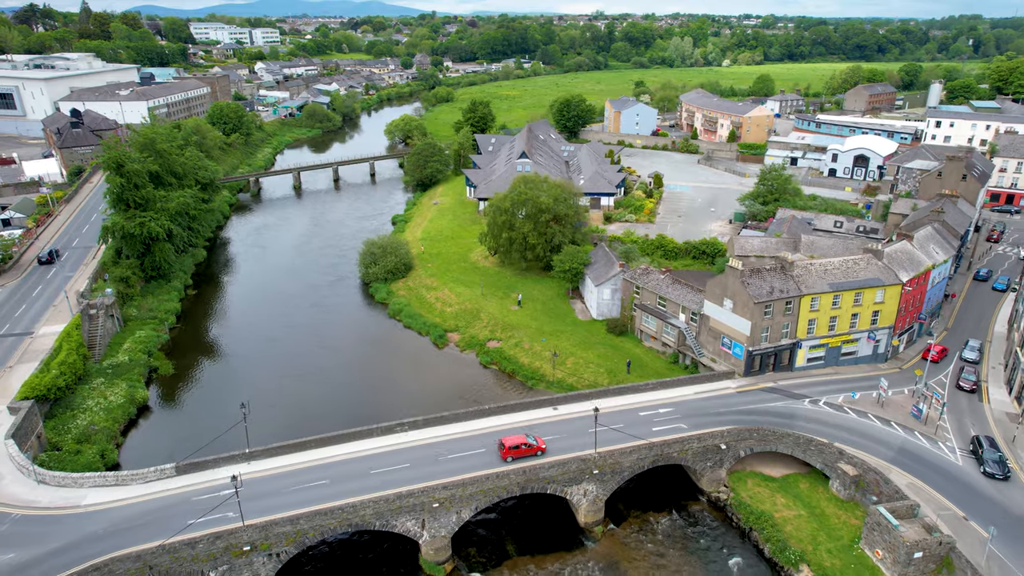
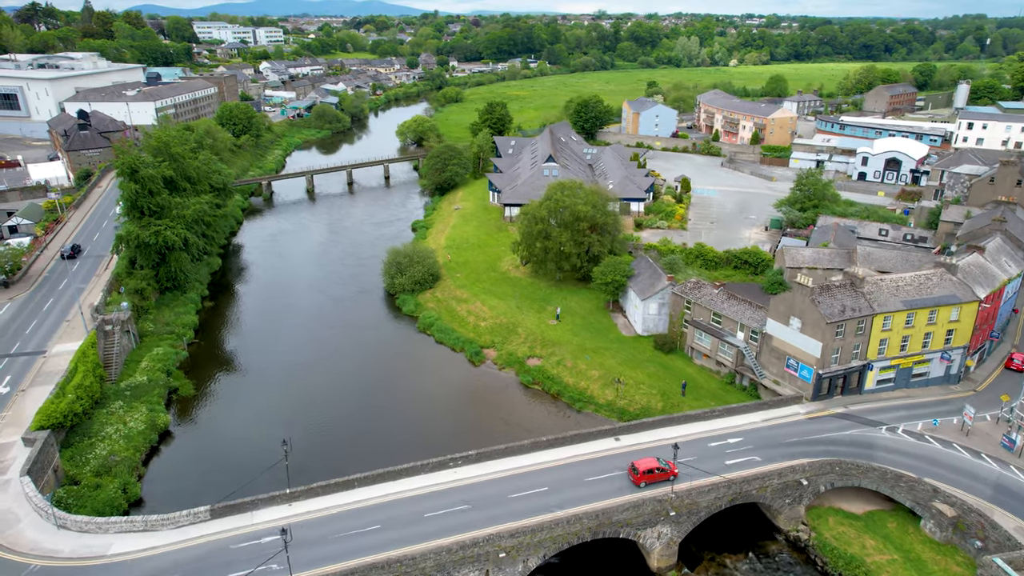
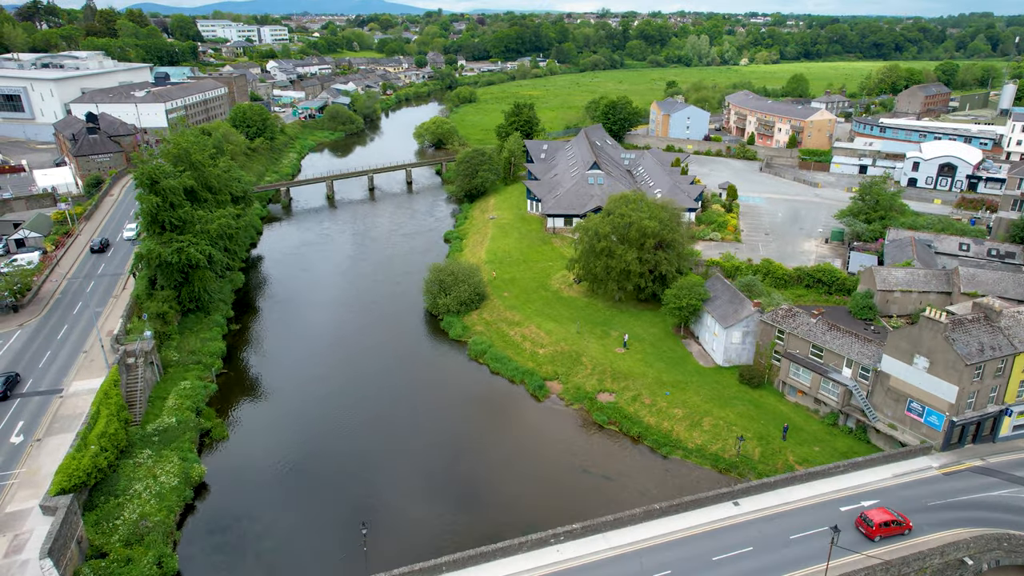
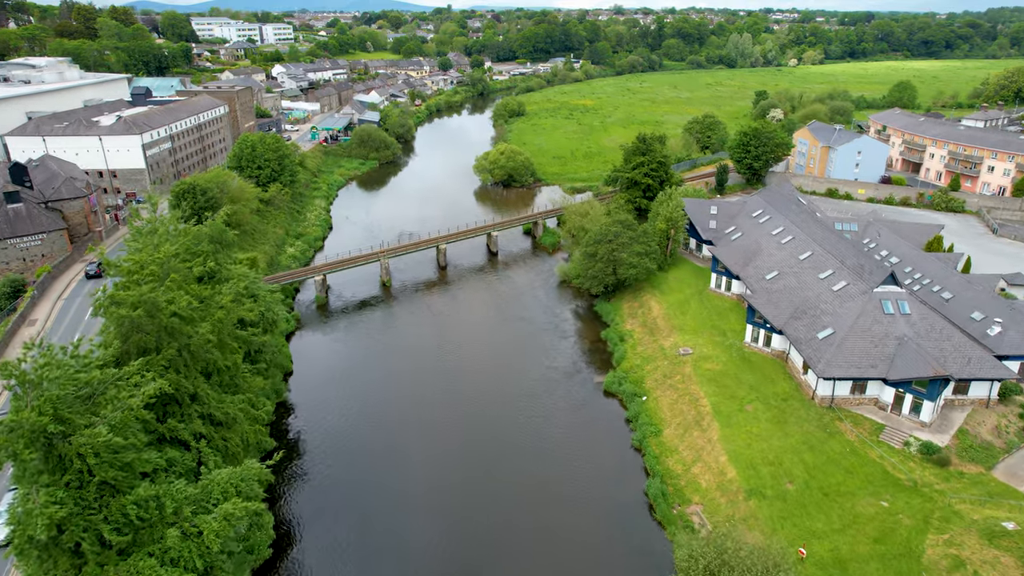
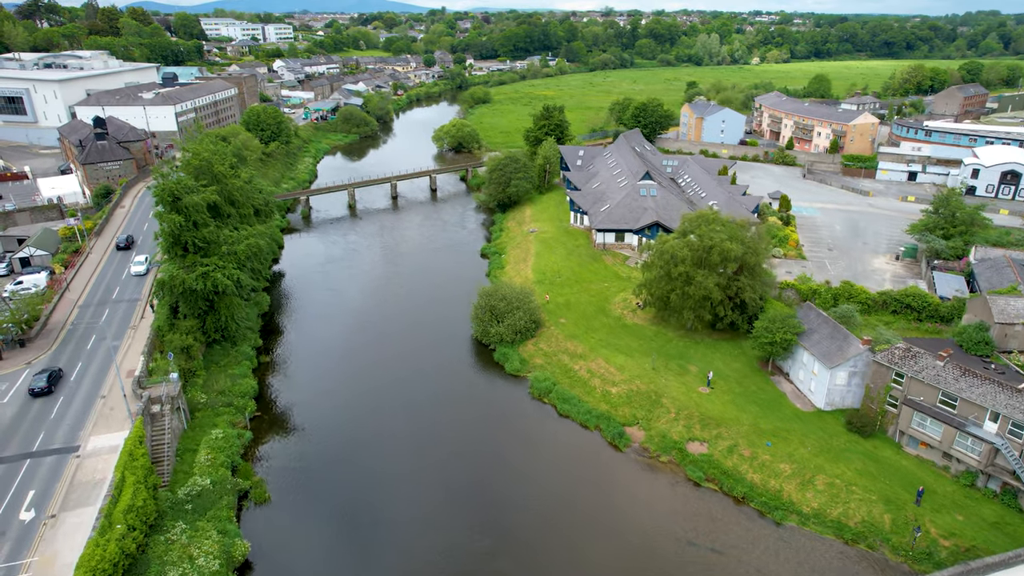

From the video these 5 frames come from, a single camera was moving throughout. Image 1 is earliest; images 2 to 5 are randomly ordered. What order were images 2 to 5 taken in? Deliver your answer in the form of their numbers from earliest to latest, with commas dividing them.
2, 3, 5, 4
